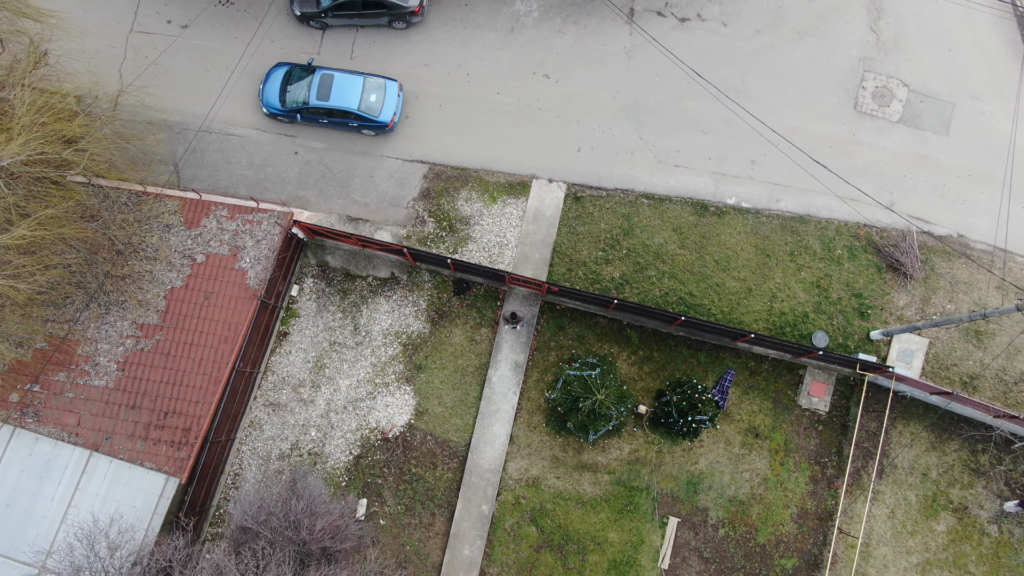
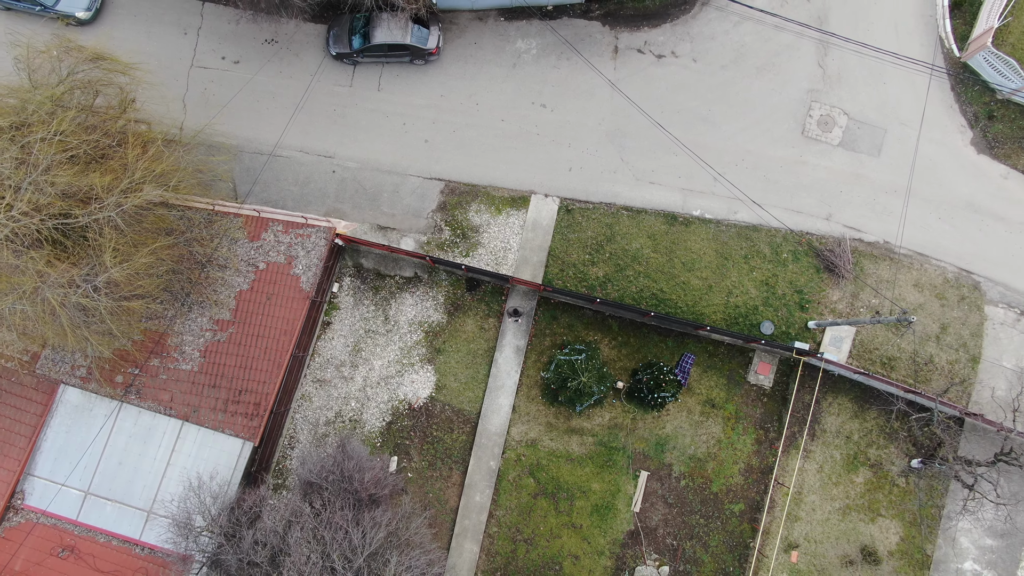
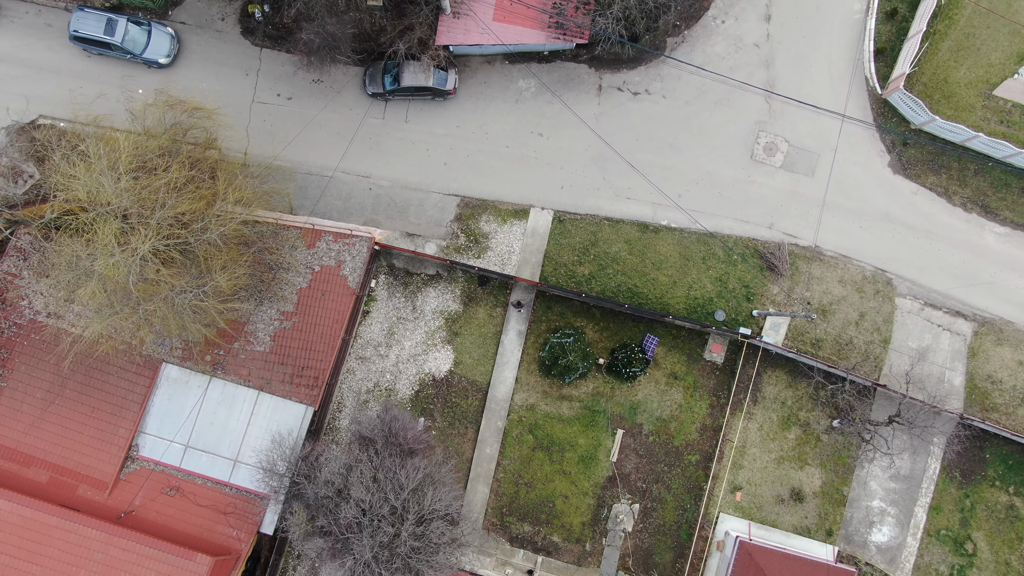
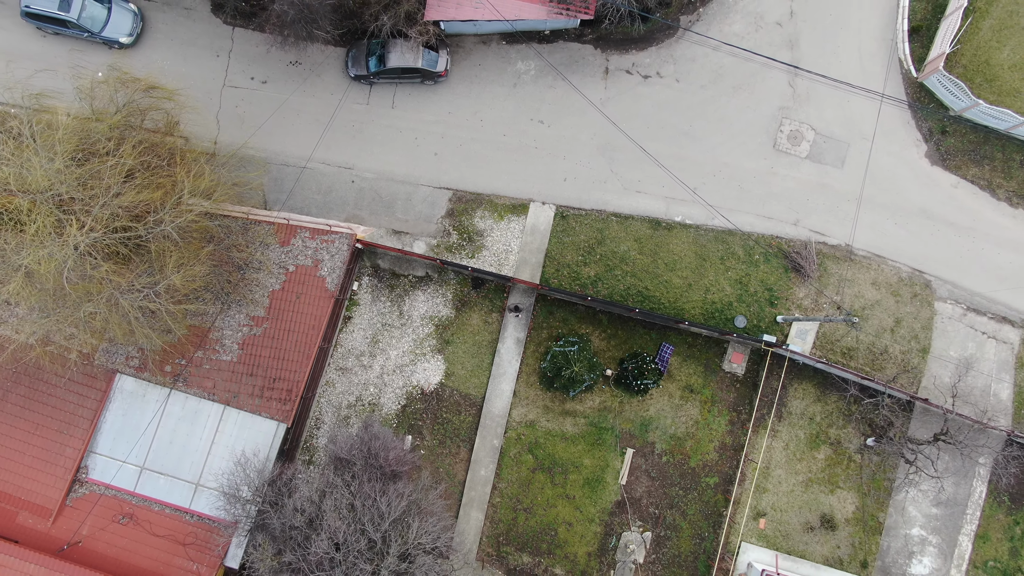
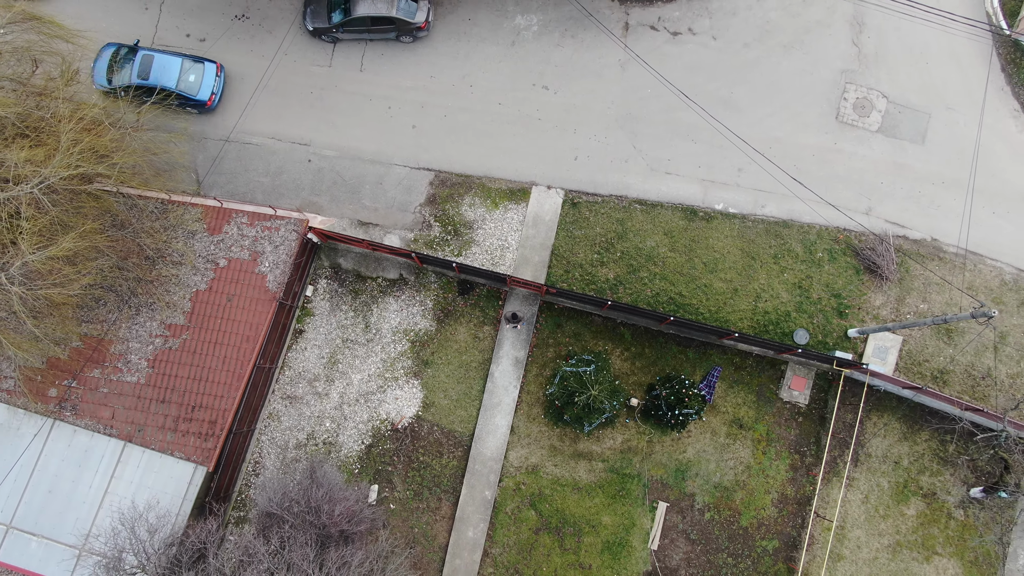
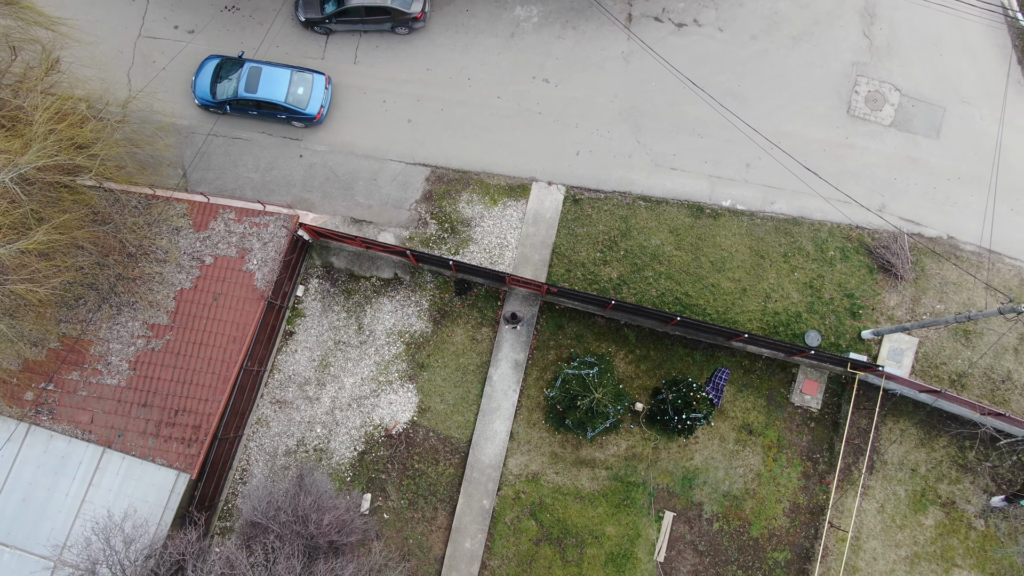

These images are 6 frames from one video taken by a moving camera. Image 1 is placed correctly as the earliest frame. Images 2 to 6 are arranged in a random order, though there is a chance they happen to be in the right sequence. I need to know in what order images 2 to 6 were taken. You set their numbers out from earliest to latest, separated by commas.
6, 5, 2, 4, 3
